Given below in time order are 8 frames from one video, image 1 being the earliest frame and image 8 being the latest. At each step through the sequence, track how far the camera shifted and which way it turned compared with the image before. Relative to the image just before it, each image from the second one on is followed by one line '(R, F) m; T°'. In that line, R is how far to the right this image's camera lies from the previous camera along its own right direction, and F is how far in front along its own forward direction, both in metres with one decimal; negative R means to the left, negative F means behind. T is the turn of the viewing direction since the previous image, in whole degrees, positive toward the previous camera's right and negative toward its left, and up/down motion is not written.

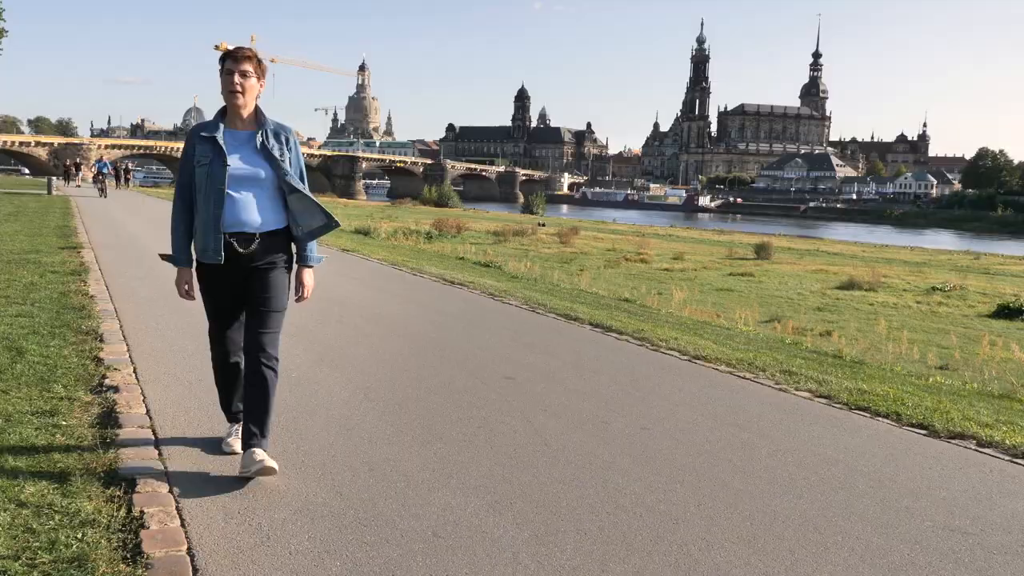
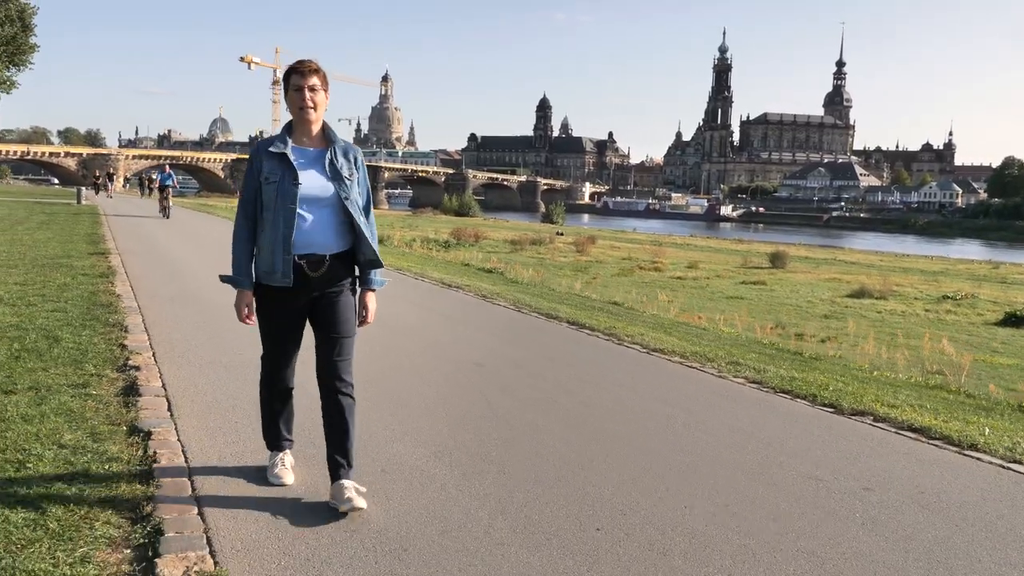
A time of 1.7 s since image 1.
(+0.2, -0.5) m; -1°
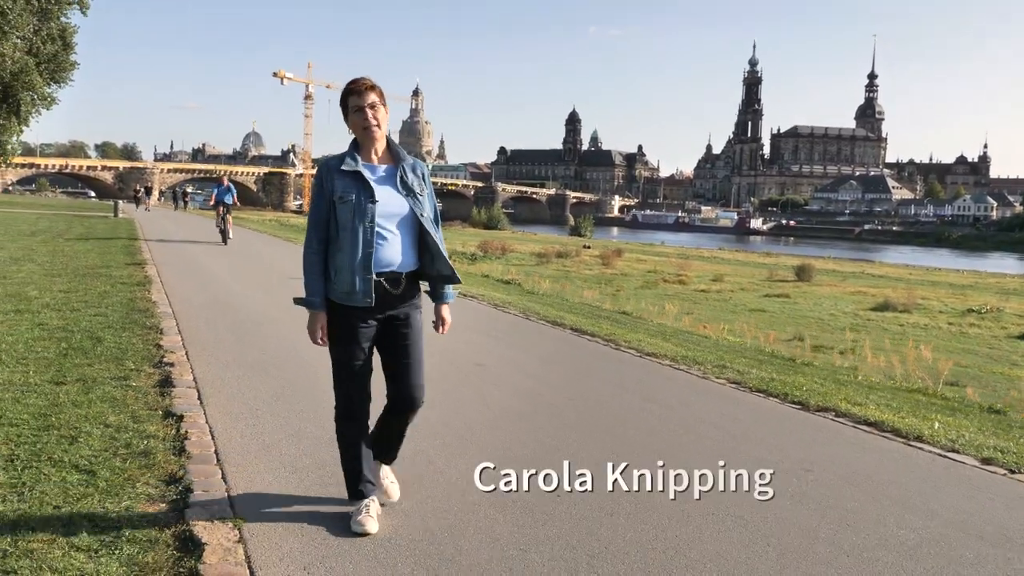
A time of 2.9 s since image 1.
(+0.1, -0.4) m; -2°
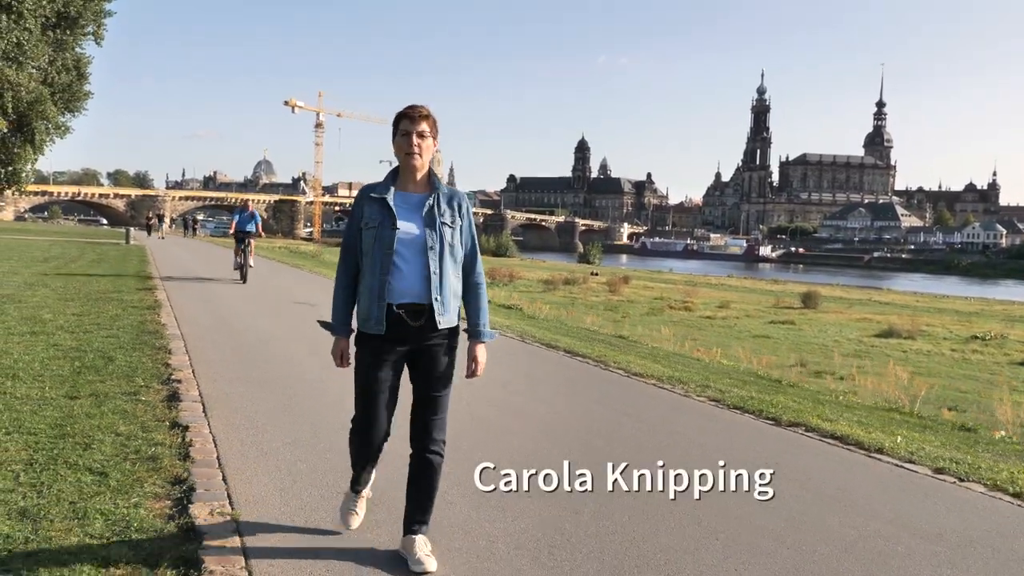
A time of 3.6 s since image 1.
(+0.1, -0.2) m; -1°
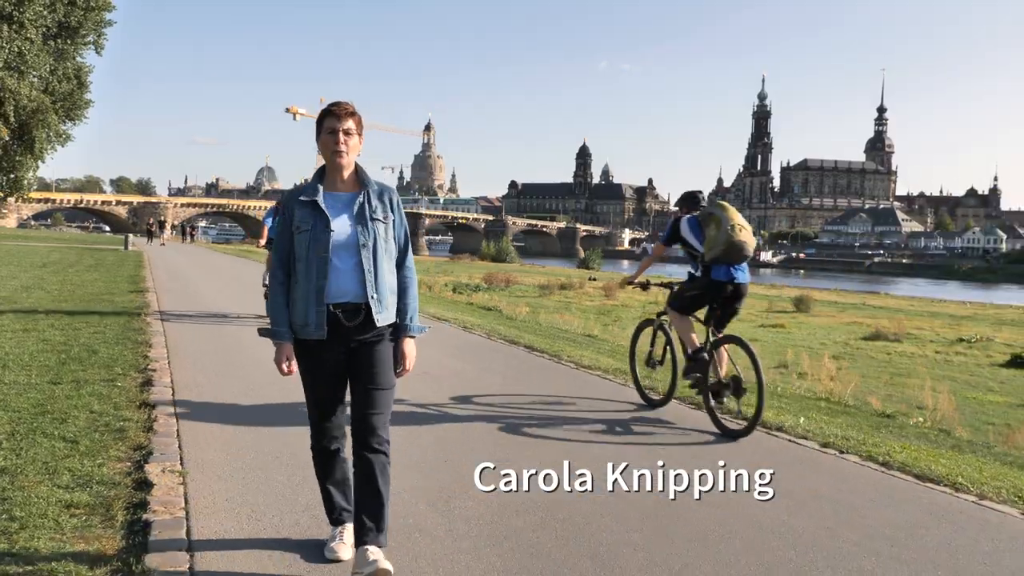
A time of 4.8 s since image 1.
(+0.3, -0.4) m; 0°
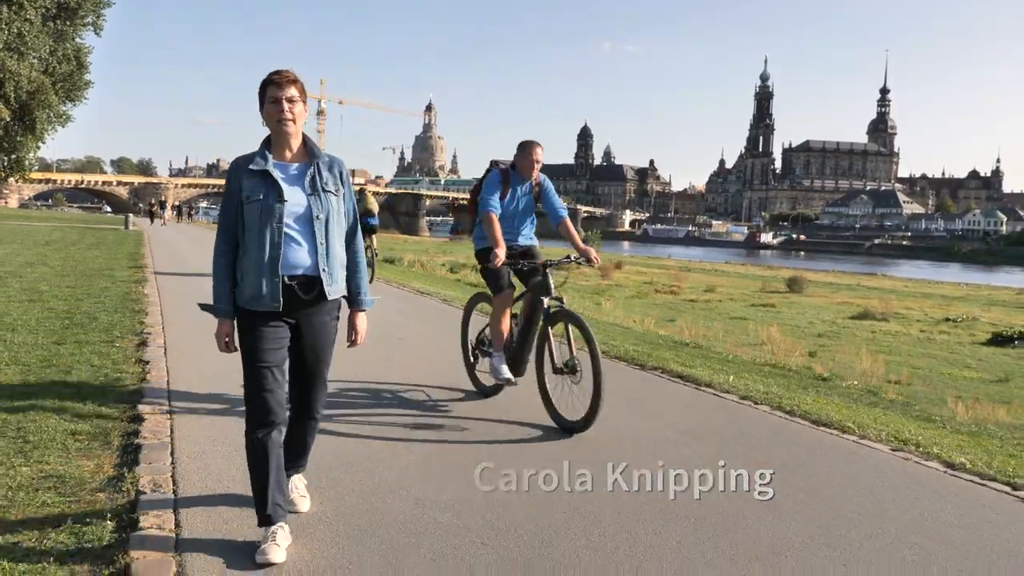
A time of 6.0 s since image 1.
(+0.2, -0.4) m; 0°
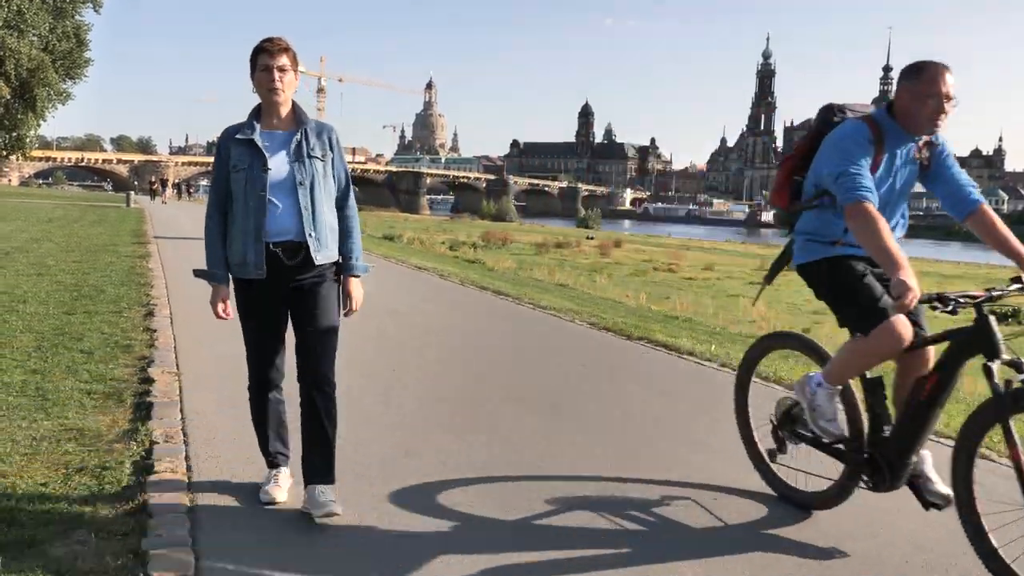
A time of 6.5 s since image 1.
(0.0, -0.2) m; 0°
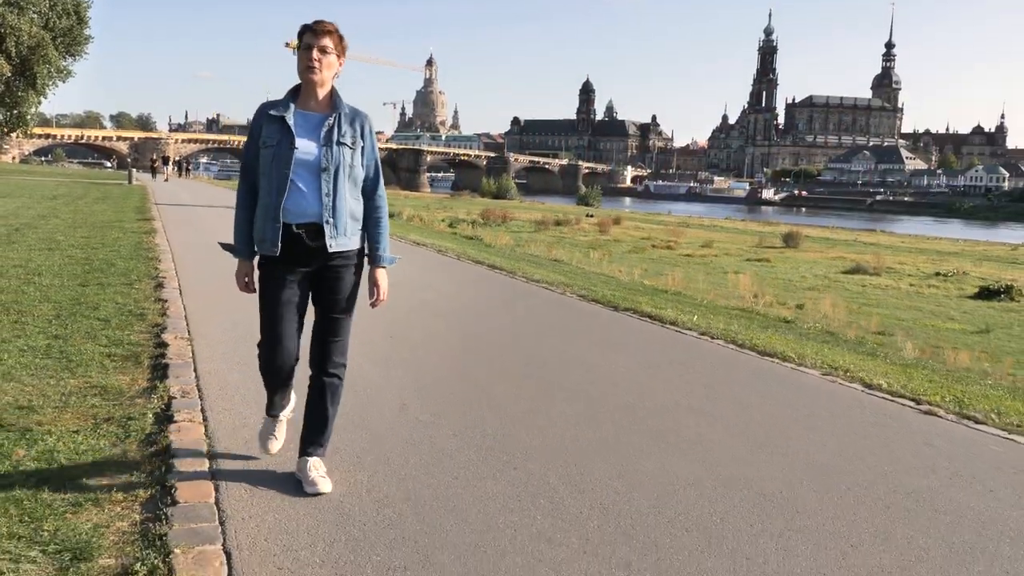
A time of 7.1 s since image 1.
(0.0, -0.2) m; 0°
